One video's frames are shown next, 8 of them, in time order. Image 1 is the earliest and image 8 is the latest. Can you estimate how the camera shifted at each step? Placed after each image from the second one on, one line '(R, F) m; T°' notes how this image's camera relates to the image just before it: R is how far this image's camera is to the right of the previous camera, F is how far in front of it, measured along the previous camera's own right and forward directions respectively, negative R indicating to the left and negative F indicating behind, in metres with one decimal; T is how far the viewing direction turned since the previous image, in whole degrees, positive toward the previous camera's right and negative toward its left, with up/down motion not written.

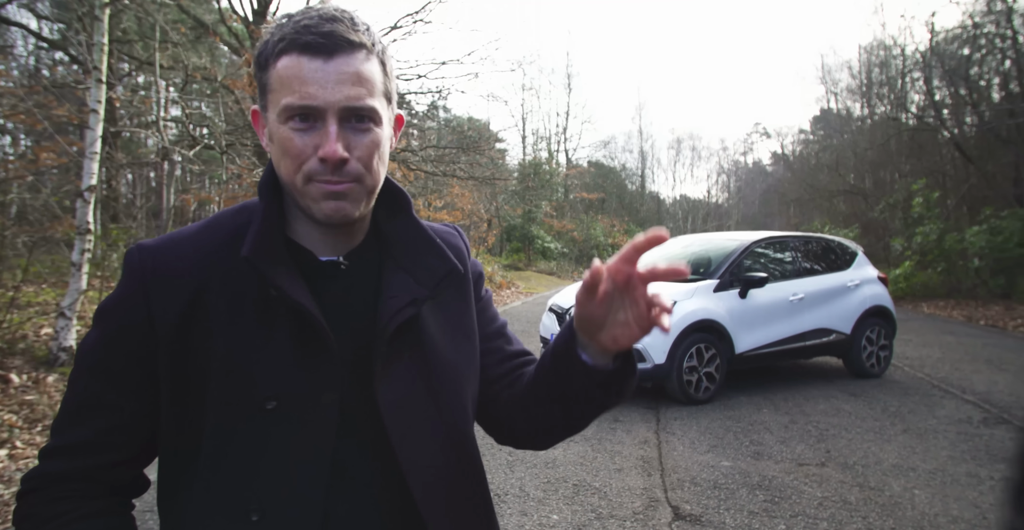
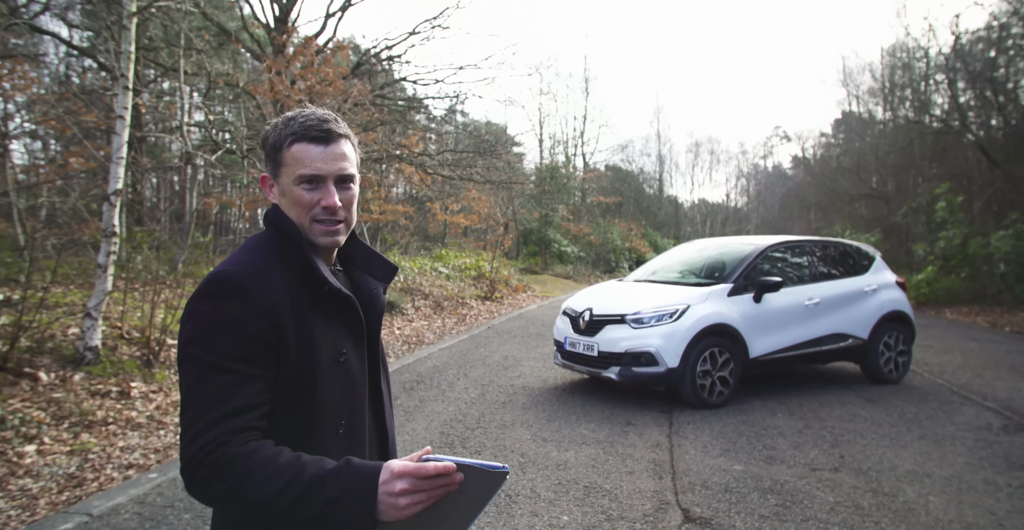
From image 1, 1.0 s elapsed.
(0.0, -0.1) m; -2°
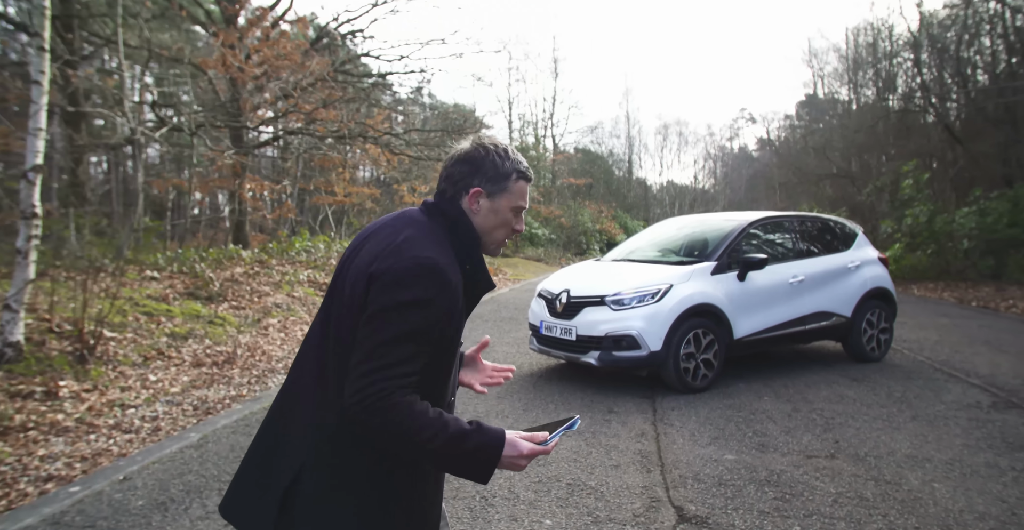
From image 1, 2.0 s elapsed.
(0.0, +0.4) m; +3°
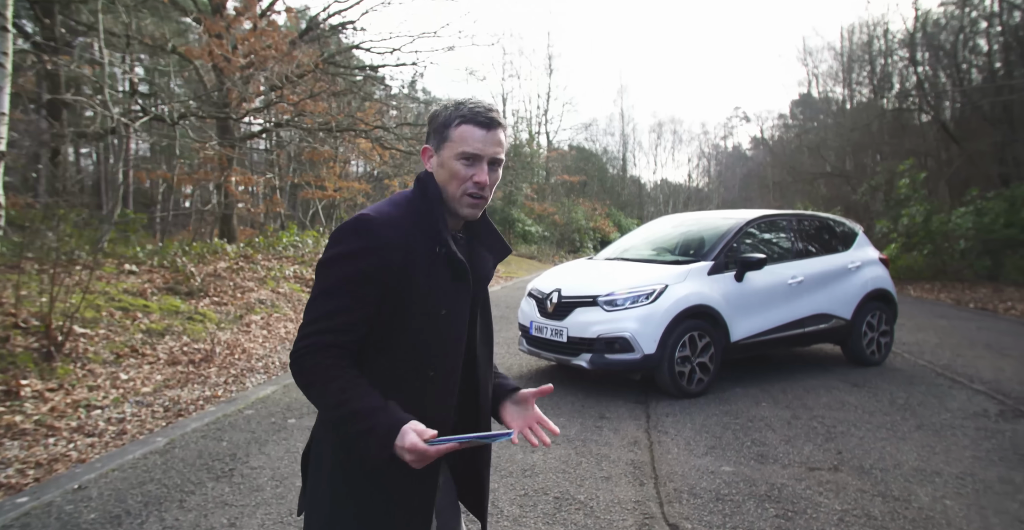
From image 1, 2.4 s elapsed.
(+0.1, +0.2) m; +1°
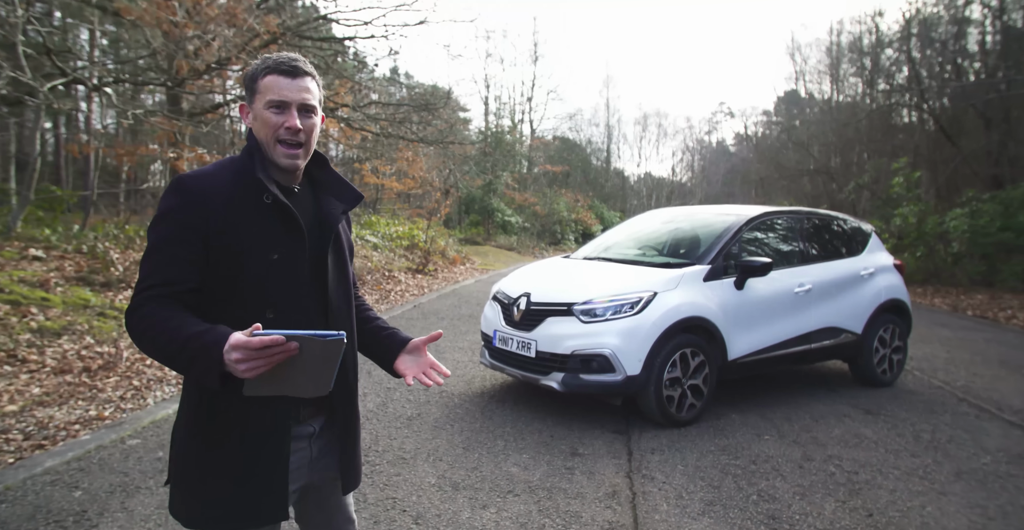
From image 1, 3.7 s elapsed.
(+0.2, +0.9) m; +2°
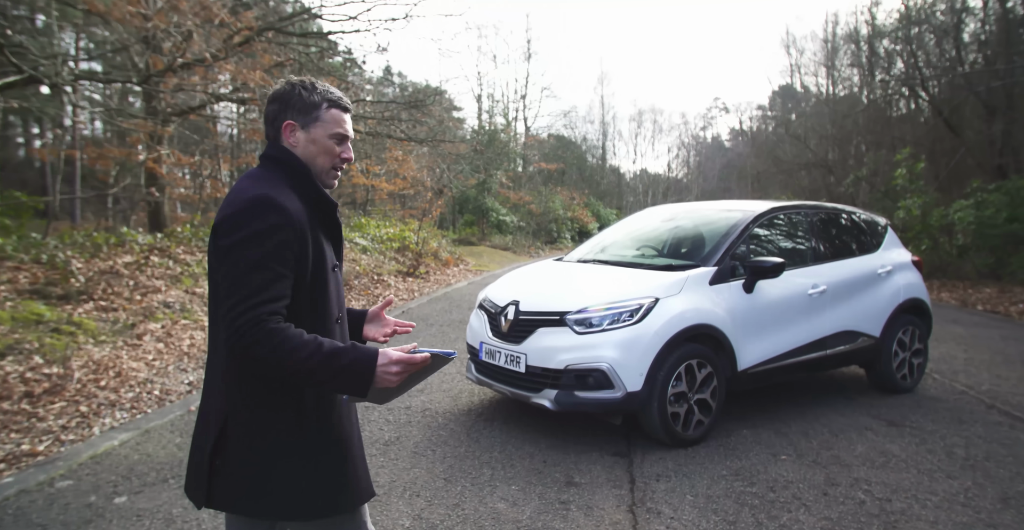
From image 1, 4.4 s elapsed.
(+0.1, +0.4) m; 0°
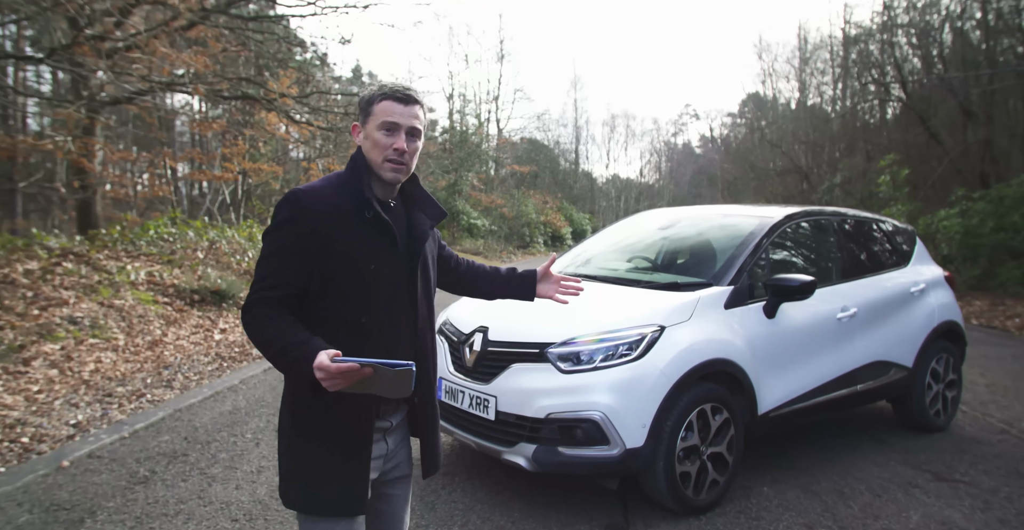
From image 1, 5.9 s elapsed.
(0.0, +0.9) m; +3°
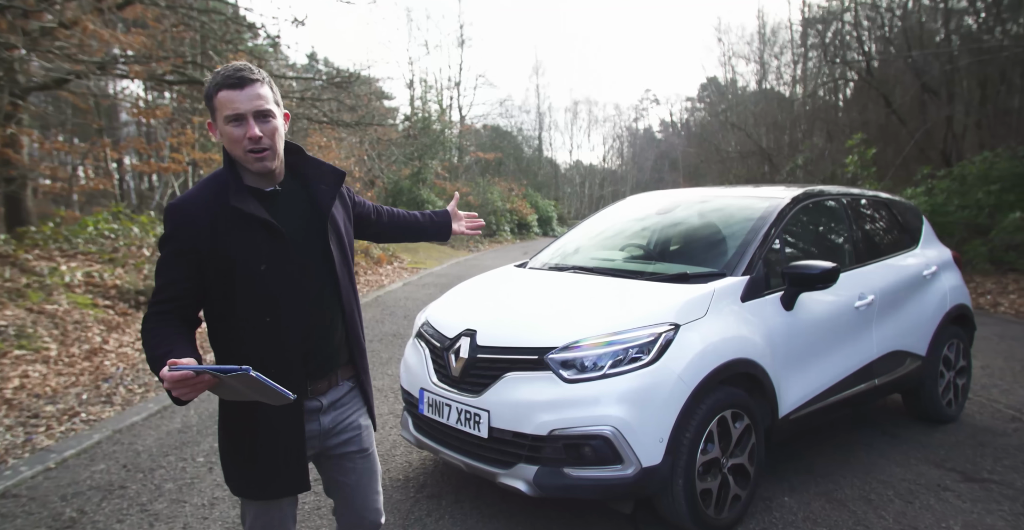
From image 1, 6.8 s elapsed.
(-0.1, +0.5) m; +4°
